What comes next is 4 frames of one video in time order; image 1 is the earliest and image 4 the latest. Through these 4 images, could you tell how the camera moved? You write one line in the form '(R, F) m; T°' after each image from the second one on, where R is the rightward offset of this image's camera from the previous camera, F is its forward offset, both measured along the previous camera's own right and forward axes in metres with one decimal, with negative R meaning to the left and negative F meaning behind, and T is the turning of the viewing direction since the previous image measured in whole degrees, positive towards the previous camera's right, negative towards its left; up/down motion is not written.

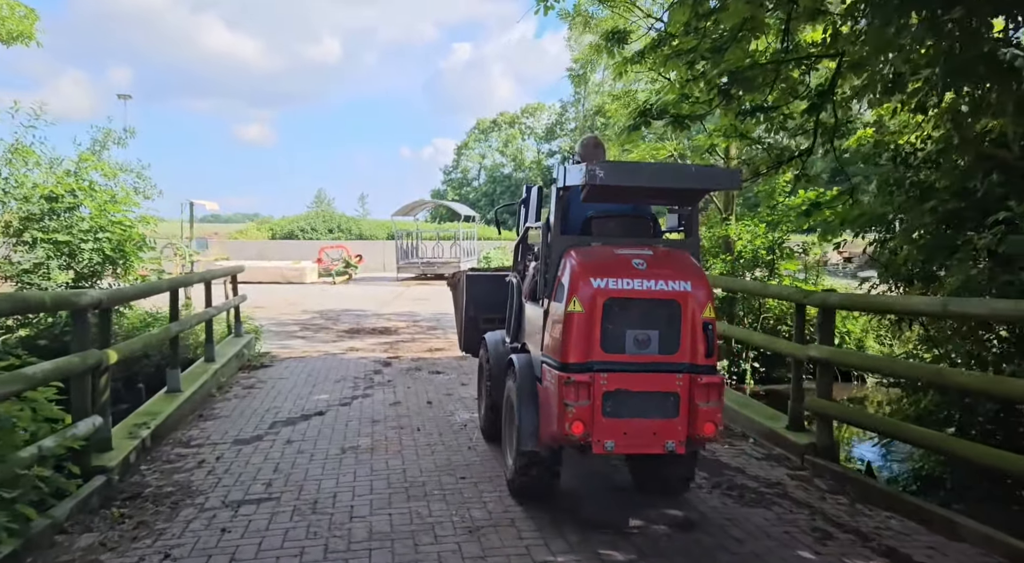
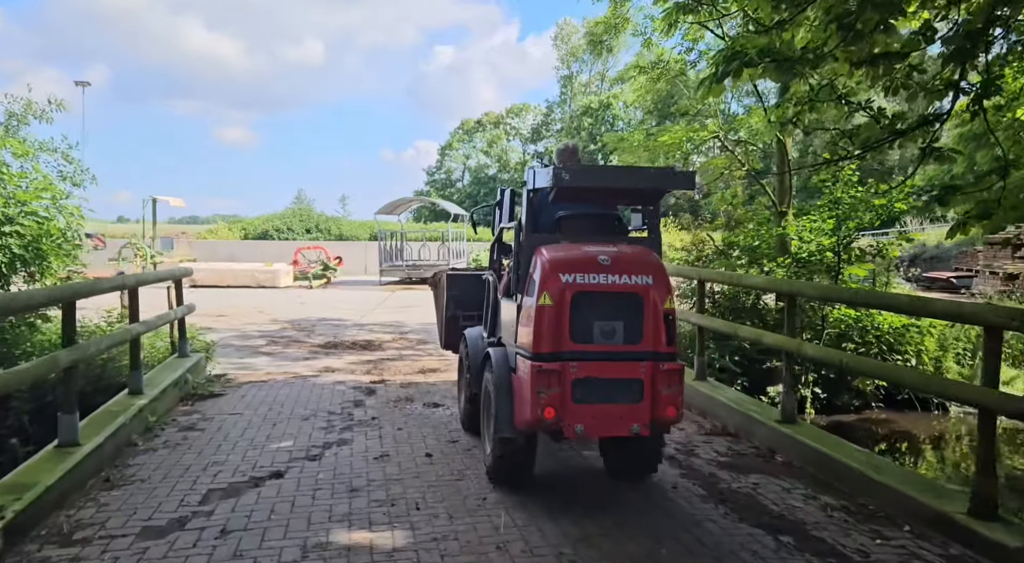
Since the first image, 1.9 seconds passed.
(-0.3, +1.7) m; +1°
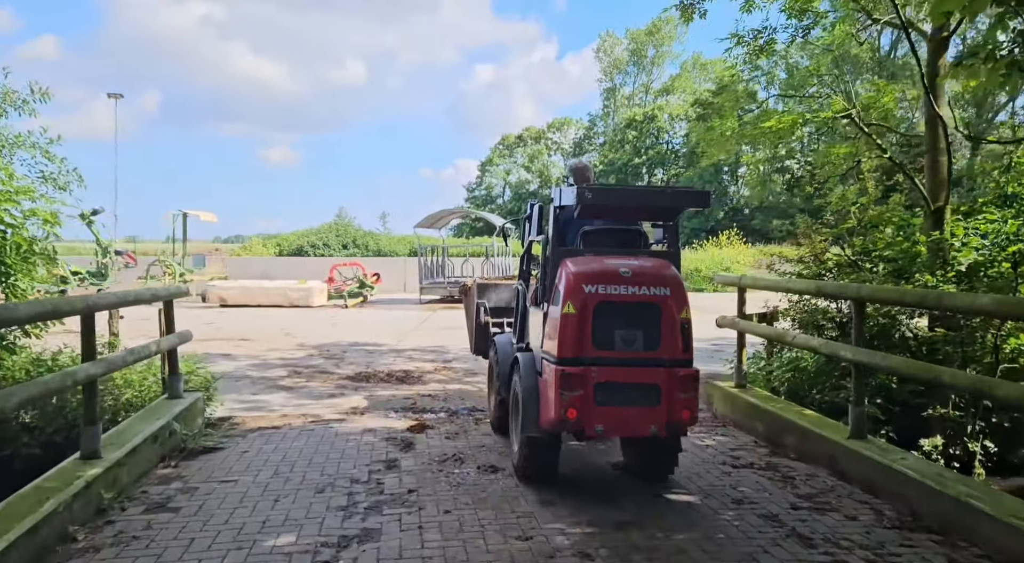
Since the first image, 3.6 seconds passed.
(-0.3, +1.6) m; -3°
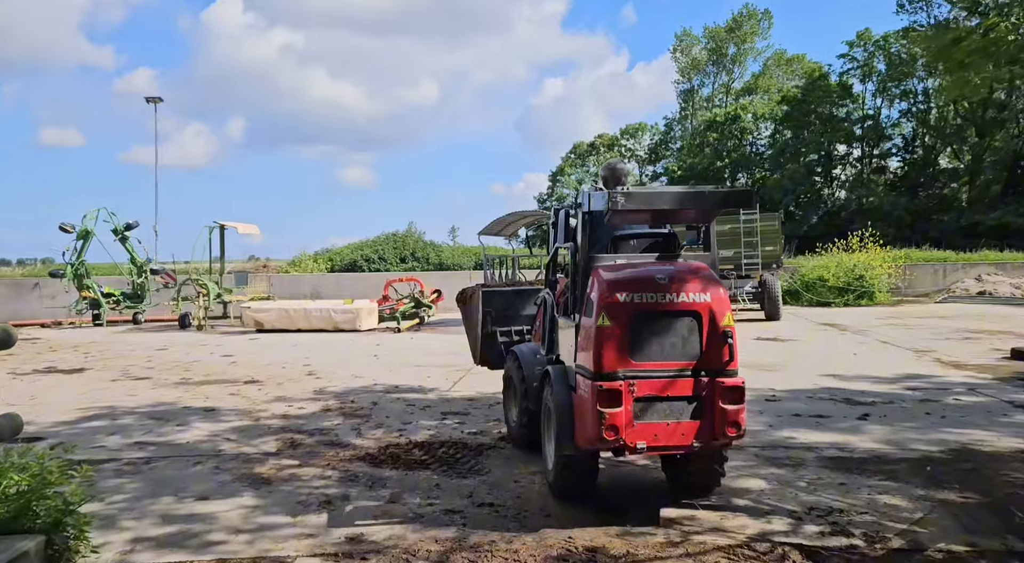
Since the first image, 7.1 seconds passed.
(-0.3, +3.1) m; -6°
